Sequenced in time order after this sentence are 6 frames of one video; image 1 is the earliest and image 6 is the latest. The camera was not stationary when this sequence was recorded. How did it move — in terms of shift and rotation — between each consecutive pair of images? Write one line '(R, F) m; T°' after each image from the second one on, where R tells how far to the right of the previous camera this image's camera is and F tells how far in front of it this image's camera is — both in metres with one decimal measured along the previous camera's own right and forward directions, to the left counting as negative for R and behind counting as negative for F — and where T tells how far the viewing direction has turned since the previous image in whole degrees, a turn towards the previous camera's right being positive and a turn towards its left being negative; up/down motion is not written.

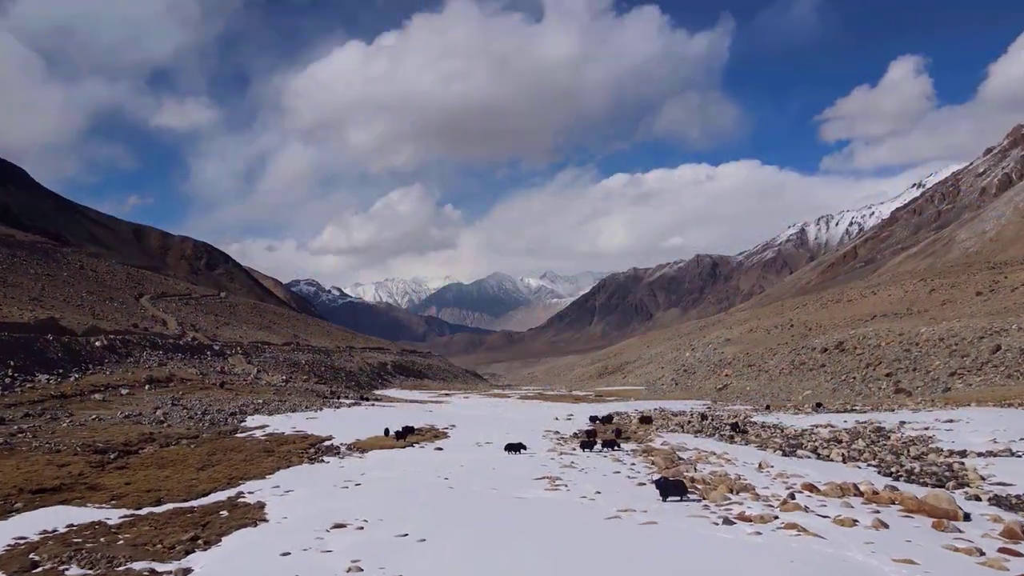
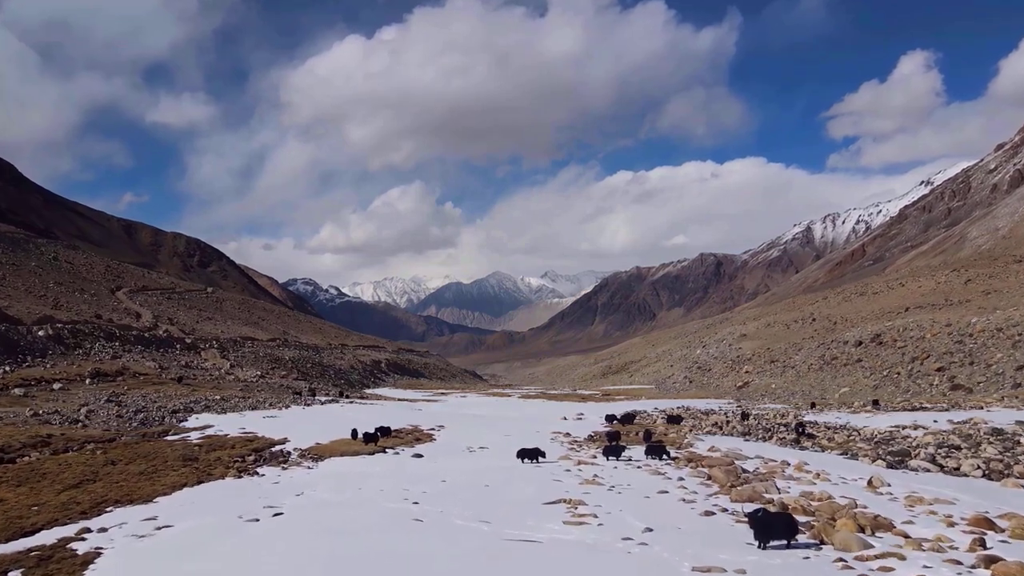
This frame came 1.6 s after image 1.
(0.0, +5.8) m; 0°
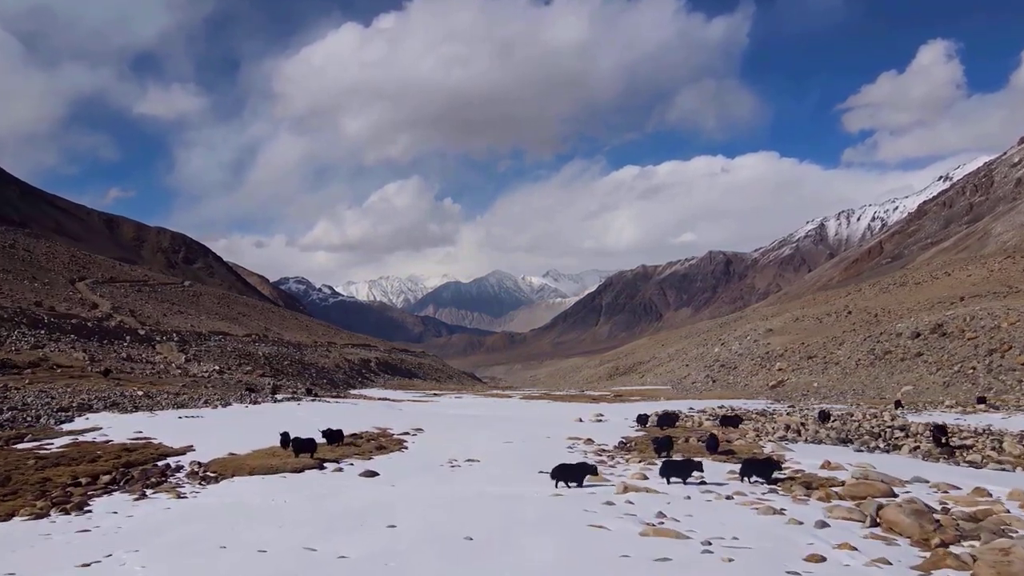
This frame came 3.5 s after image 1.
(0.0, +7.0) m; 0°
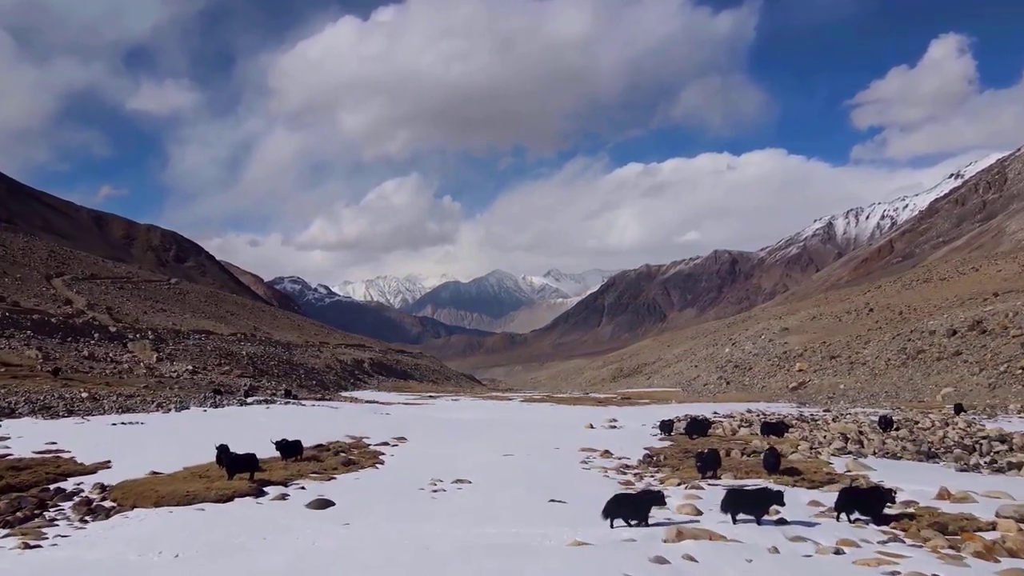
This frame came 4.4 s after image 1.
(0.0, +3.4) m; 0°
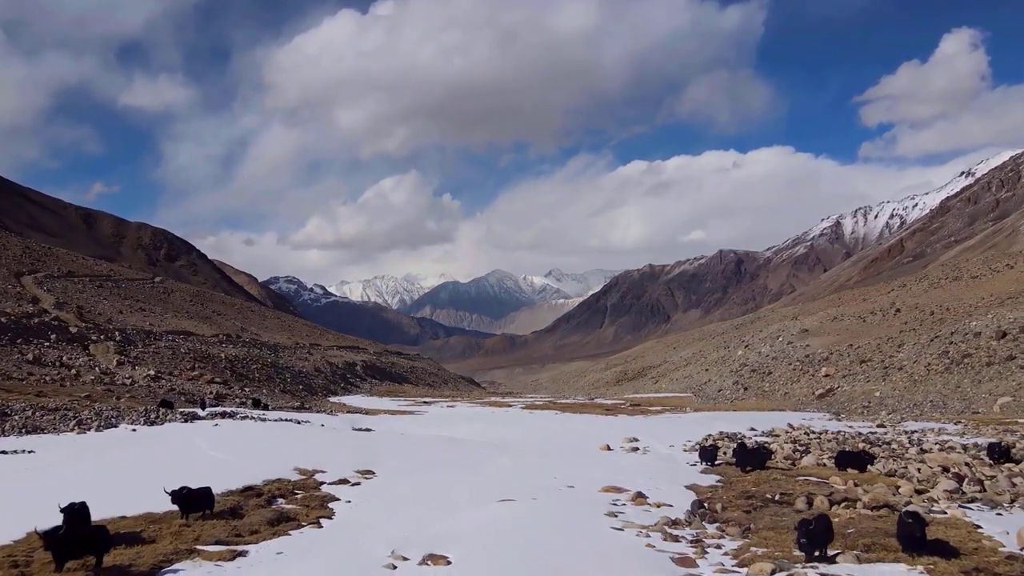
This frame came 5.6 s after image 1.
(0.0, +4.0) m; 0°
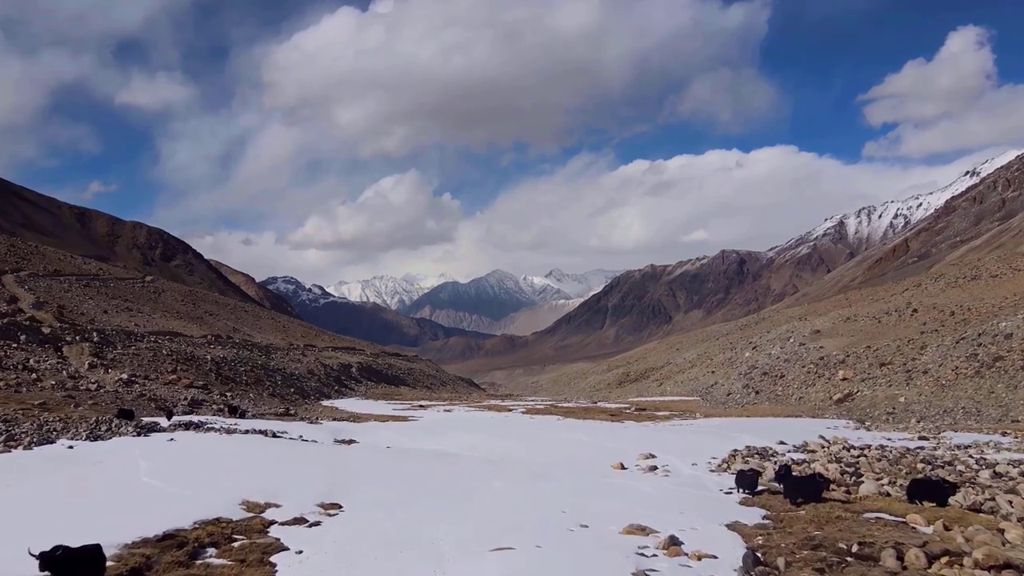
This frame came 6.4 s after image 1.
(0.0, +2.4) m; 0°
